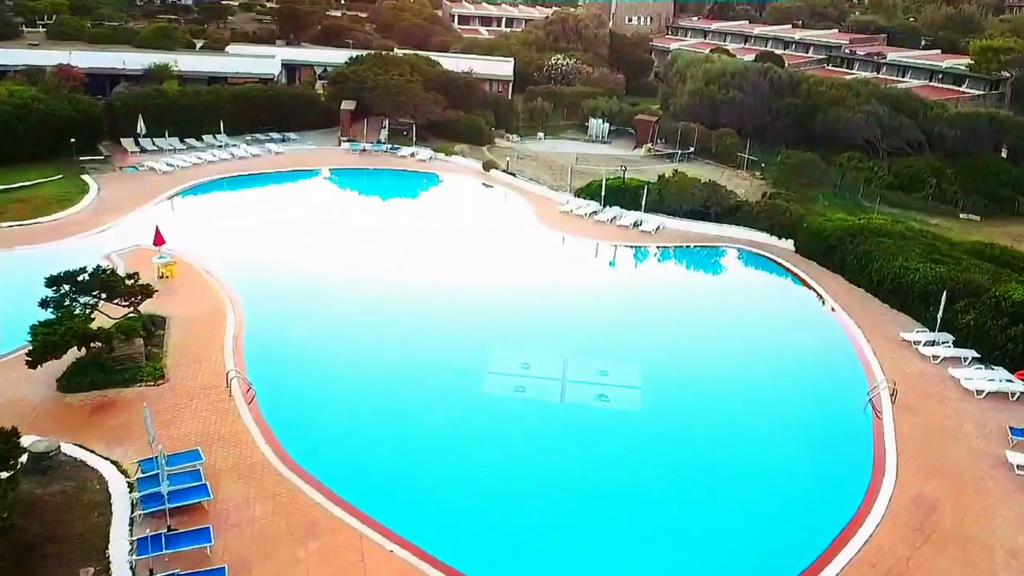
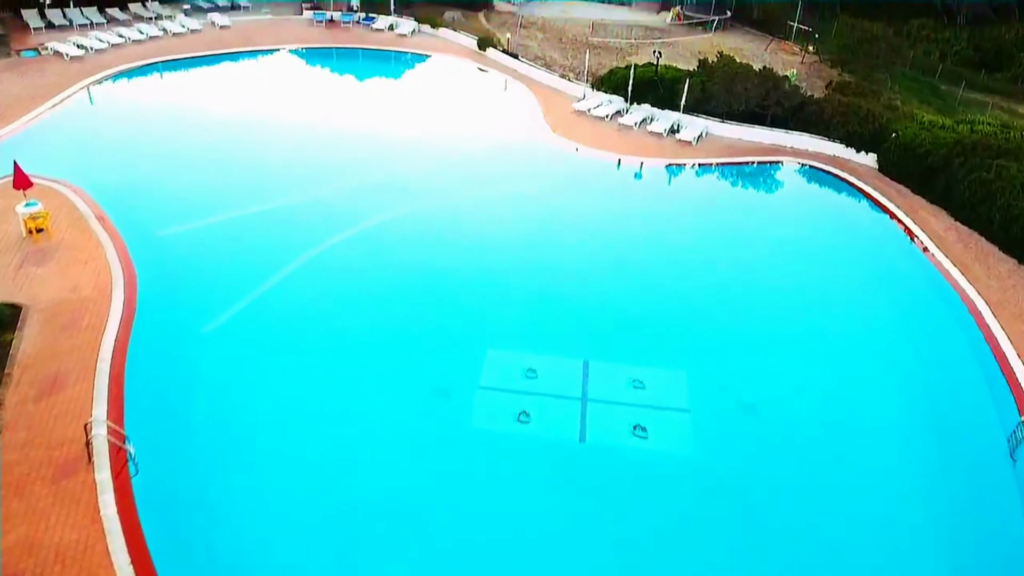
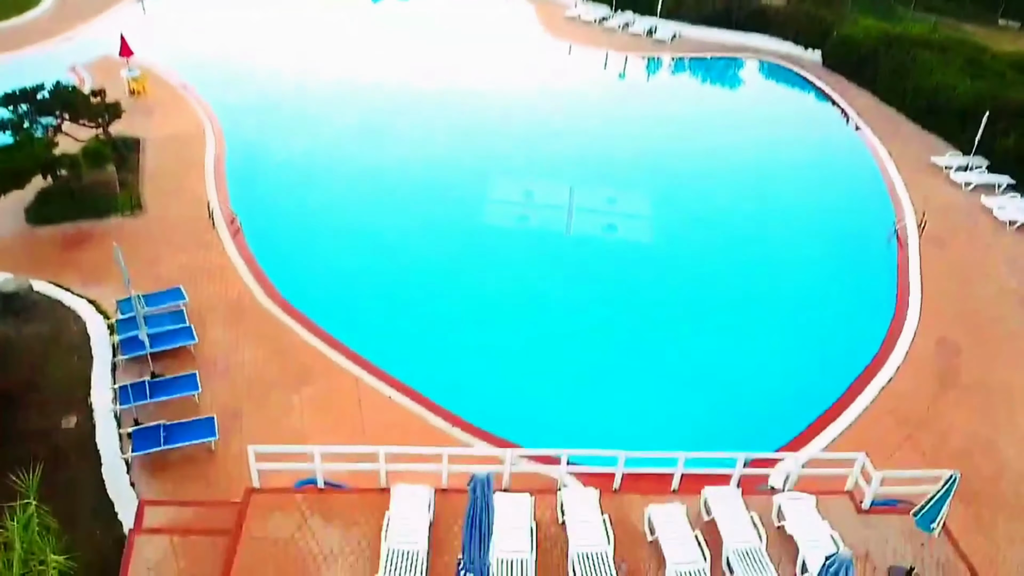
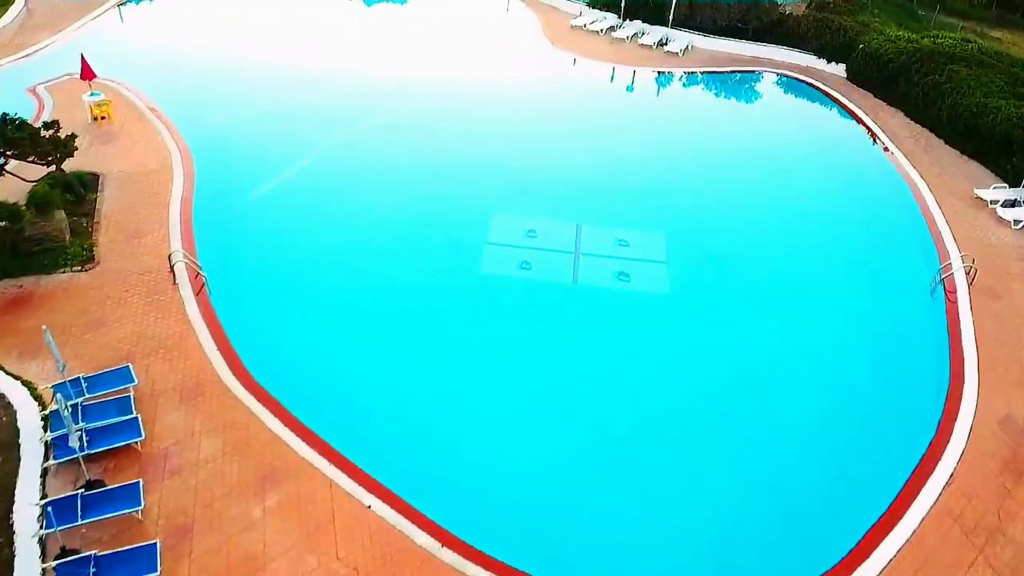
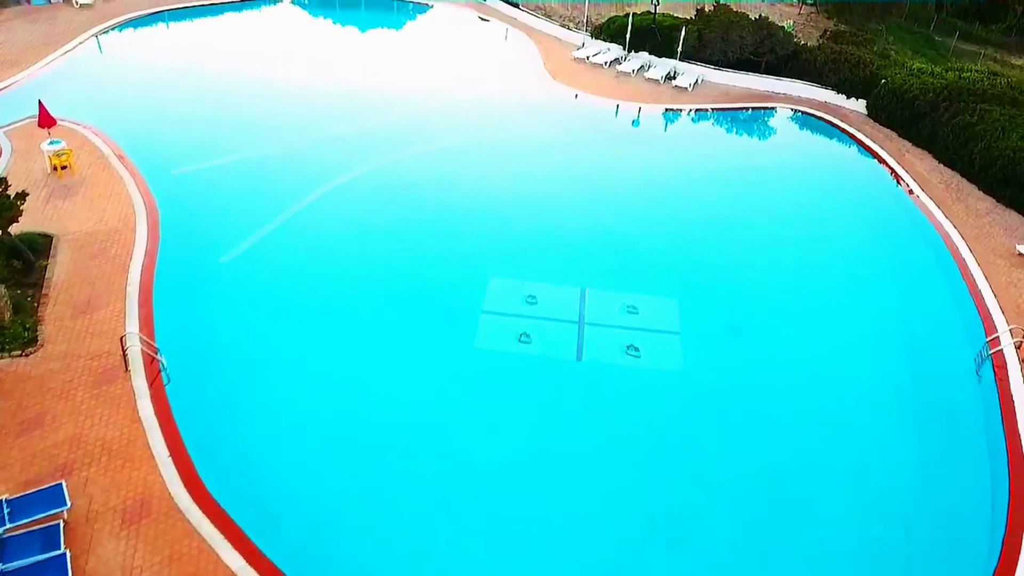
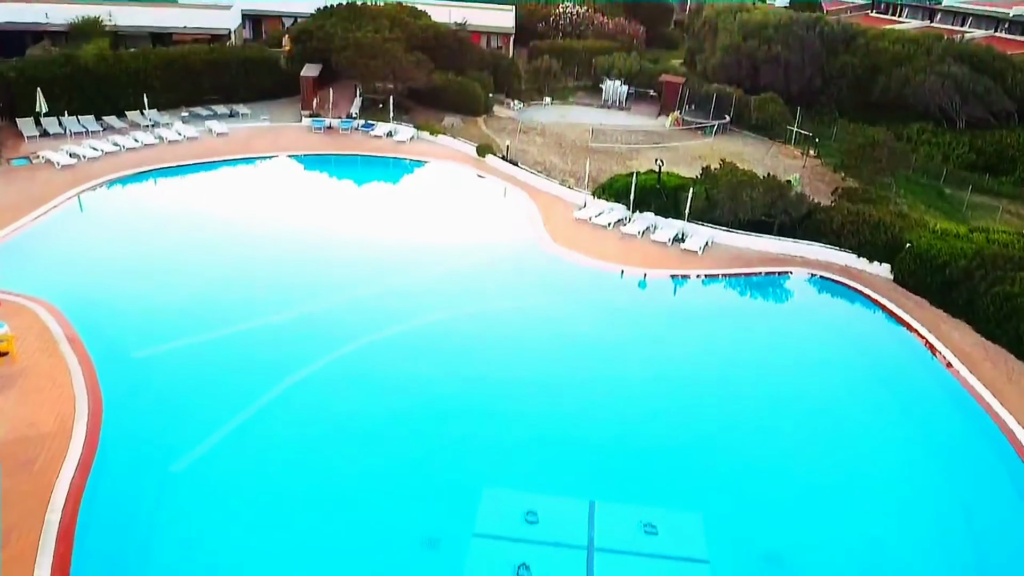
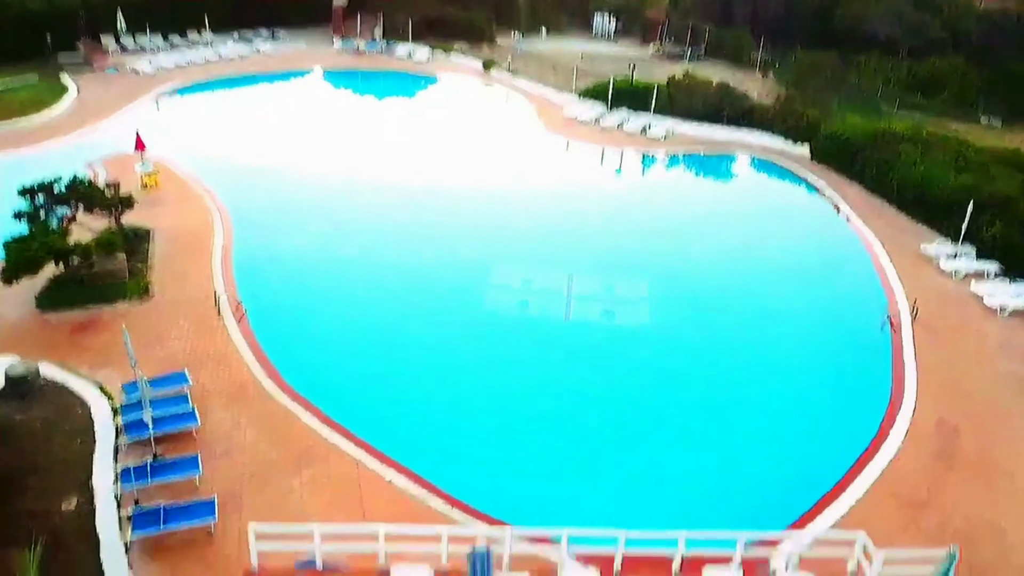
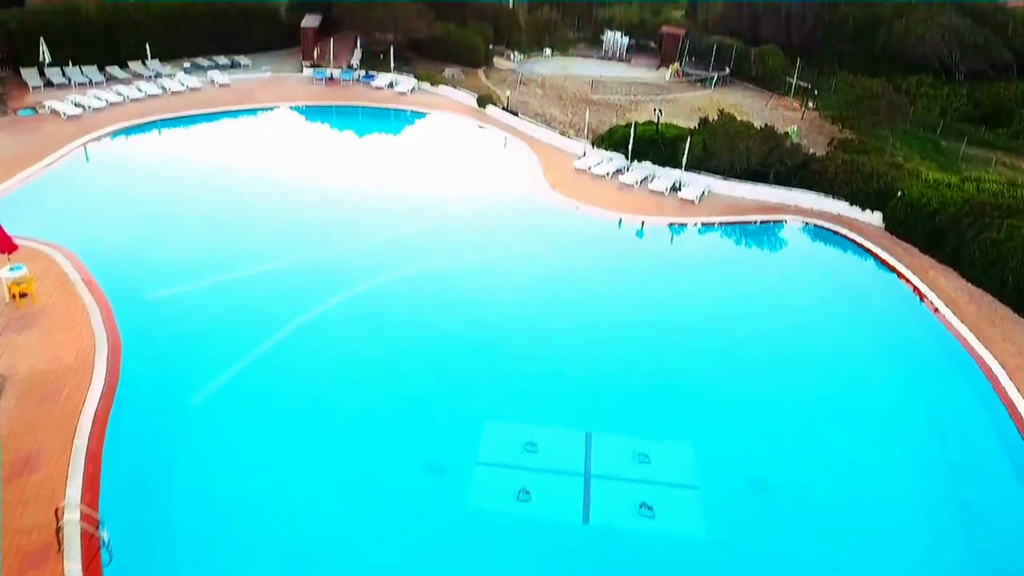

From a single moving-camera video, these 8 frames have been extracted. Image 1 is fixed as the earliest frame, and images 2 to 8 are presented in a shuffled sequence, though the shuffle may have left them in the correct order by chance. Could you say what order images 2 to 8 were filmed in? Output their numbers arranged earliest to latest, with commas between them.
7, 3, 4, 5, 2, 8, 6
